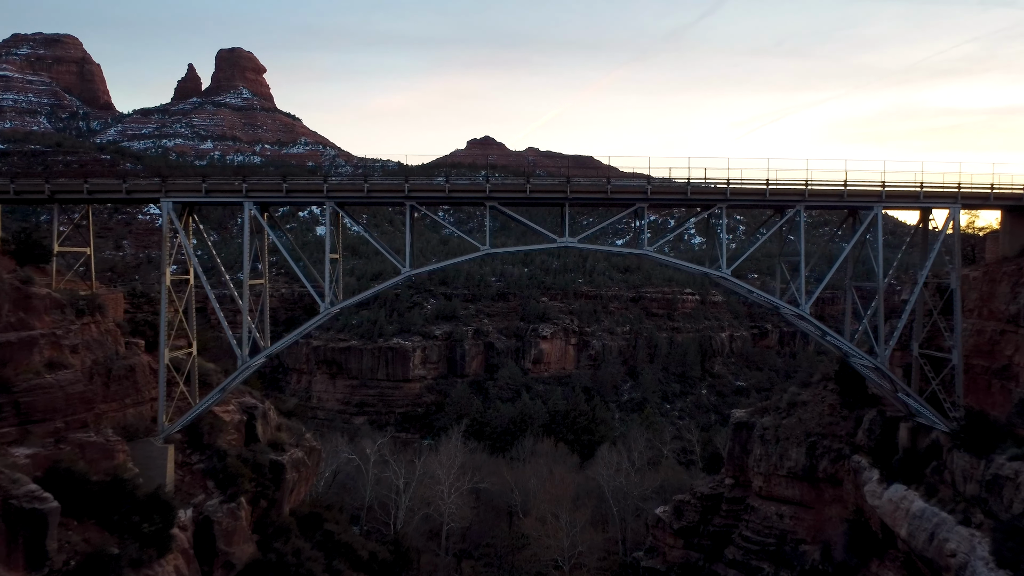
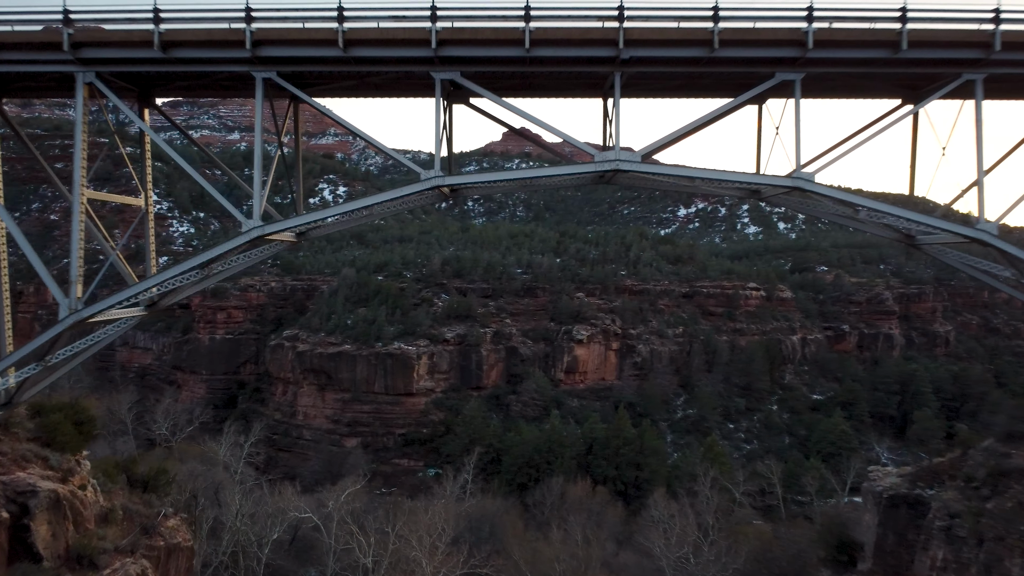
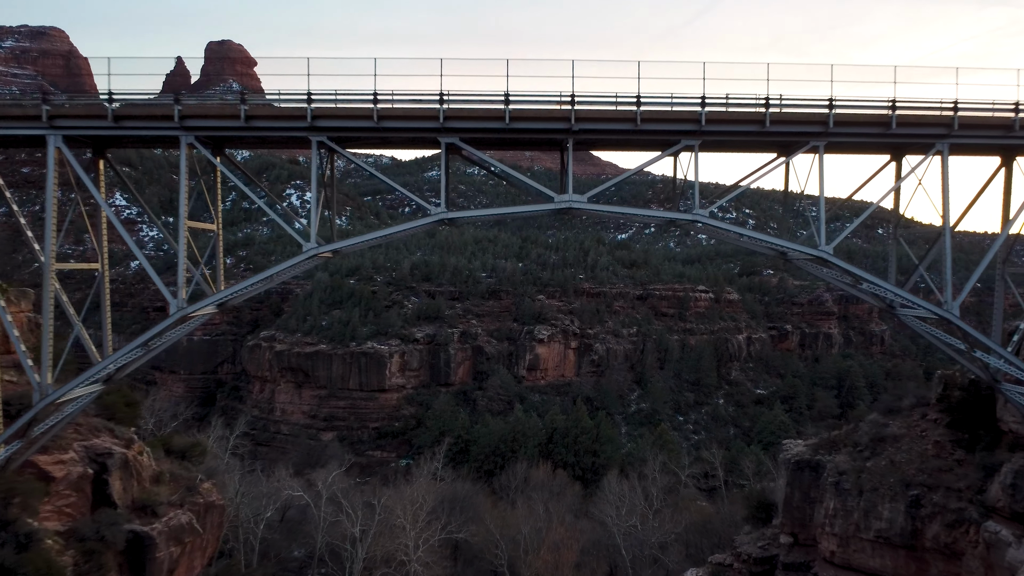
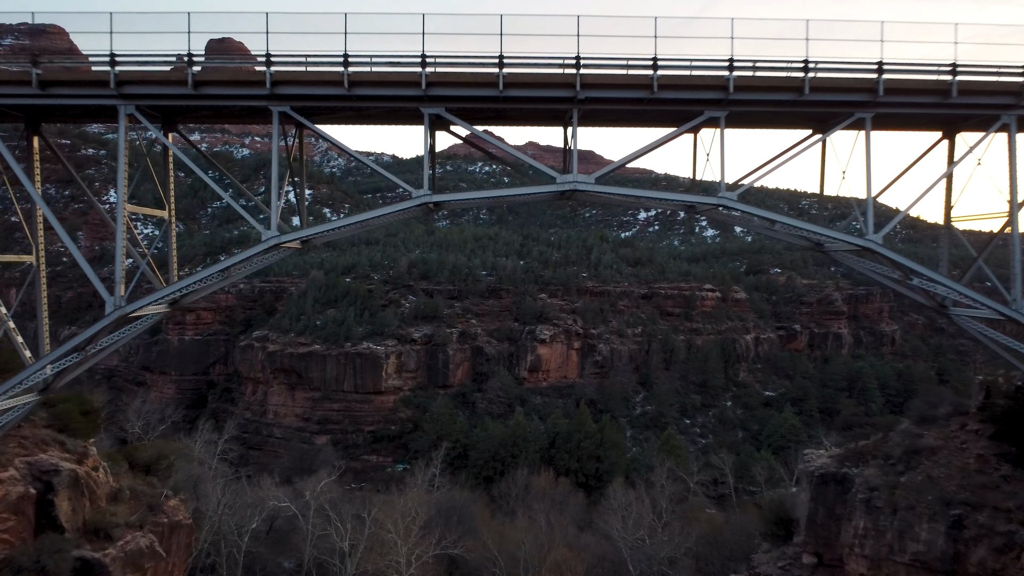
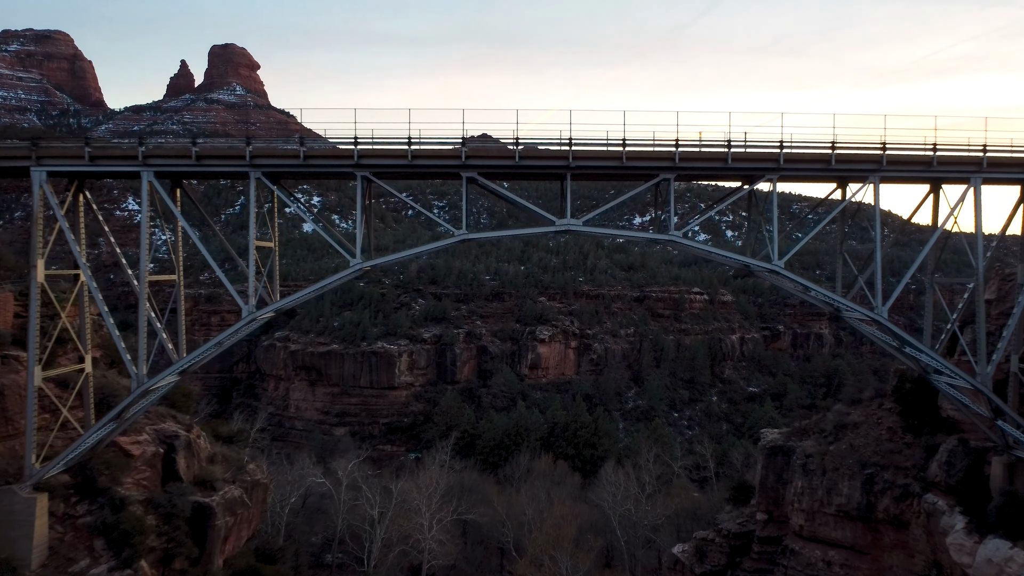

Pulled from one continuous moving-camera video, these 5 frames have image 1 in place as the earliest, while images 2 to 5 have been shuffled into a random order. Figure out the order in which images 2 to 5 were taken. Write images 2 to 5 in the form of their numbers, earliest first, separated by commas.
5, 3, 4, 2
